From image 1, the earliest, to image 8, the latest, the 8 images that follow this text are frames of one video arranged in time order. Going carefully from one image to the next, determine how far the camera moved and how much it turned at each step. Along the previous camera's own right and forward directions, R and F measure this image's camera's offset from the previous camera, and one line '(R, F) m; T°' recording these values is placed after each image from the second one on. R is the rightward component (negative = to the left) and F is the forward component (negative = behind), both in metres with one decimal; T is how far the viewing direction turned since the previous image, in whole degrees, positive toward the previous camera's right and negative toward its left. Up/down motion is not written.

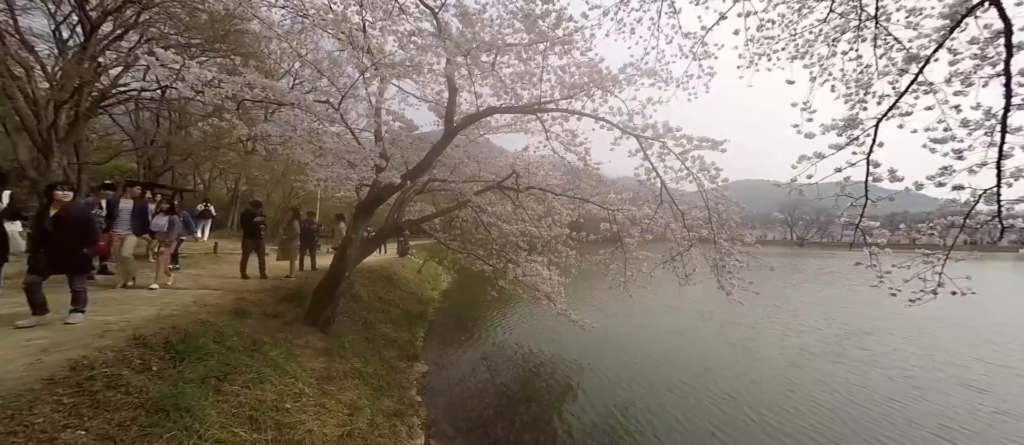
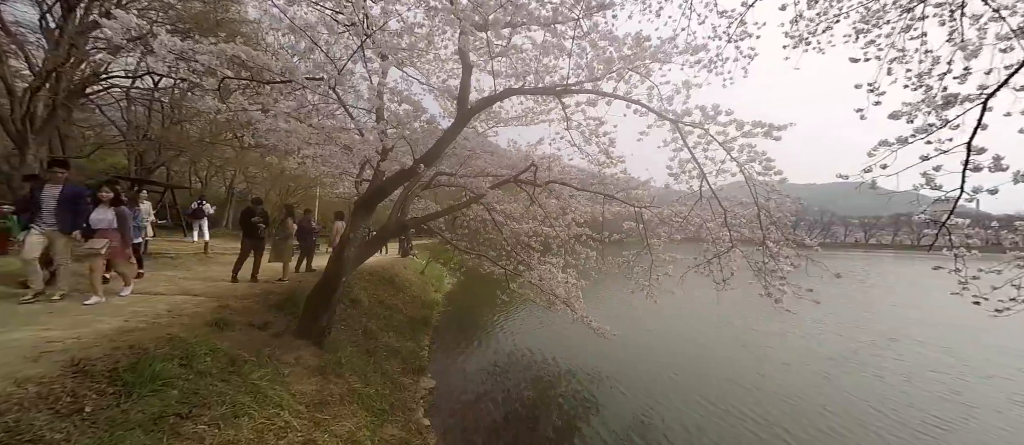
(-0.3, +0.7) m; 0°
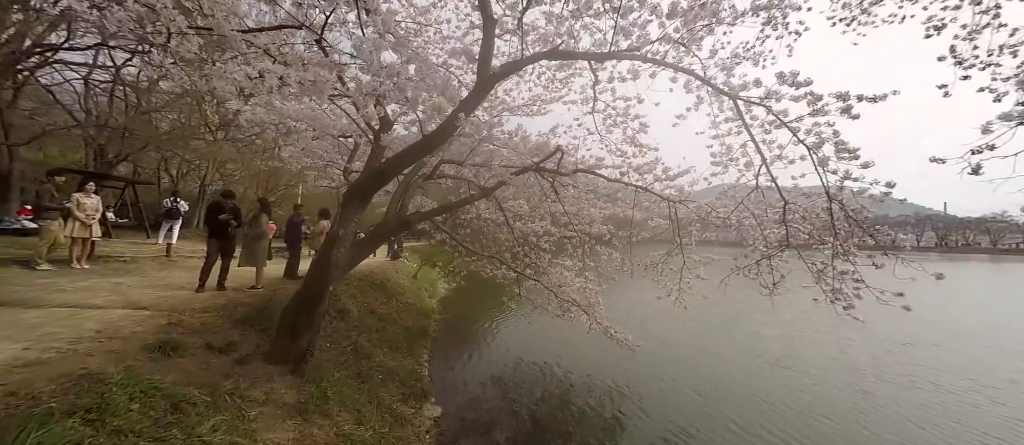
(-0.5, +0.9) m; +2°
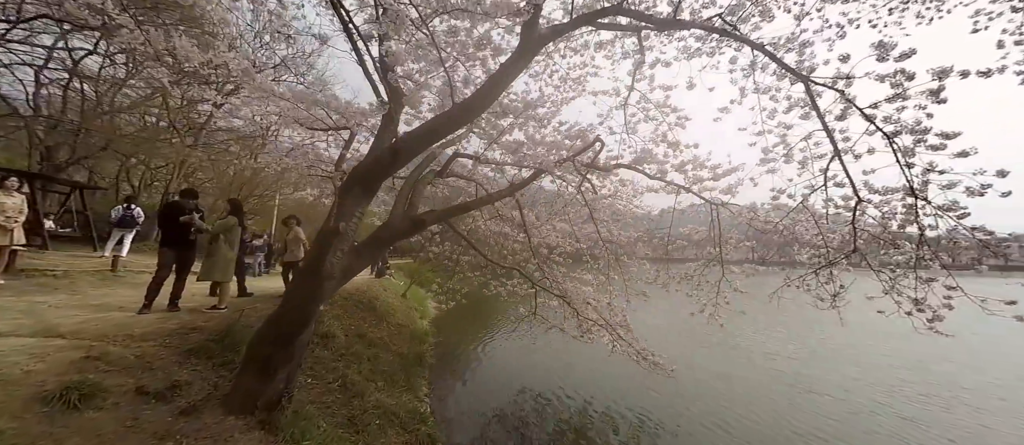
(-0.6, +0.9) m; +3°
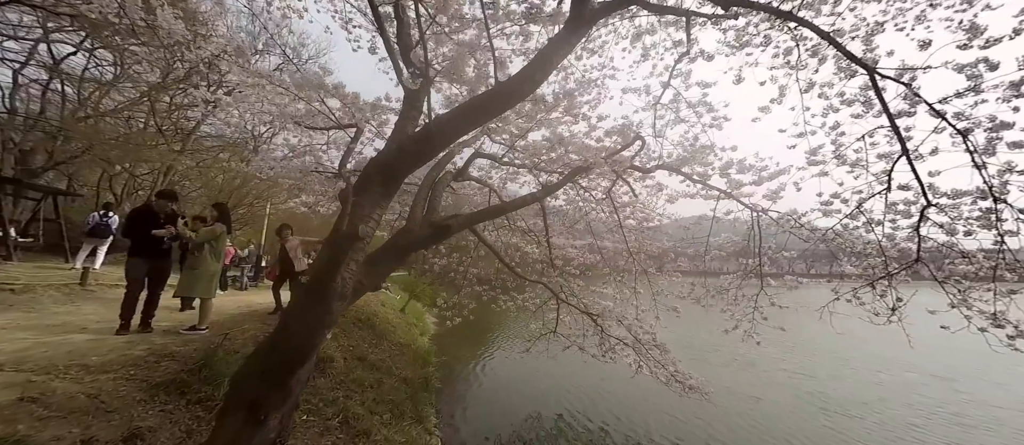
(-0.4, +0.5) m; +1°
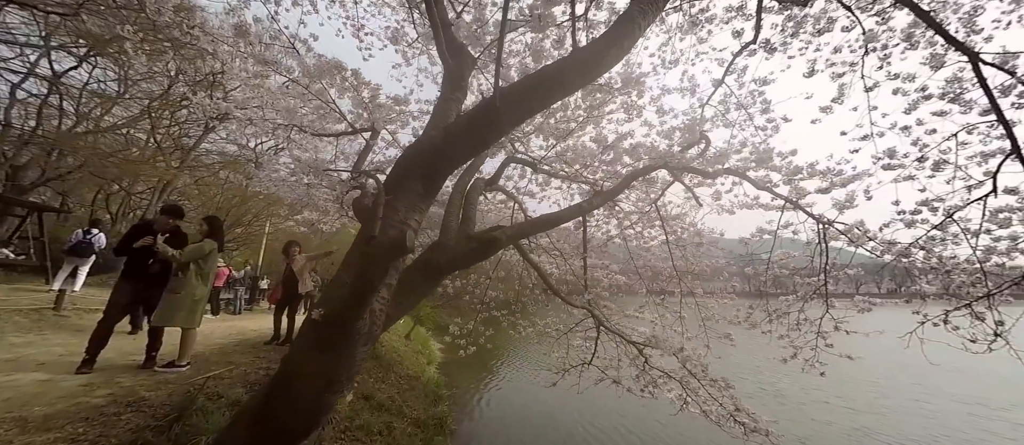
(-0.4, +0.6) m; 0°
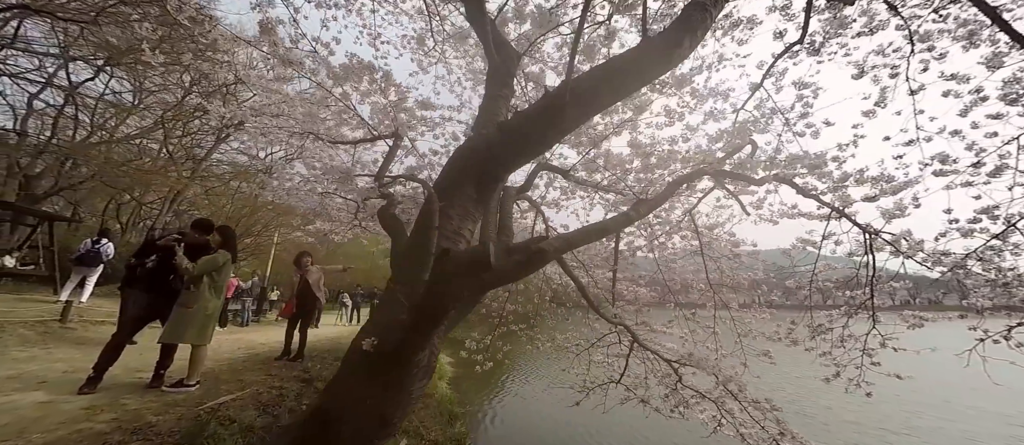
(-0.2, +0.2) m; -1°
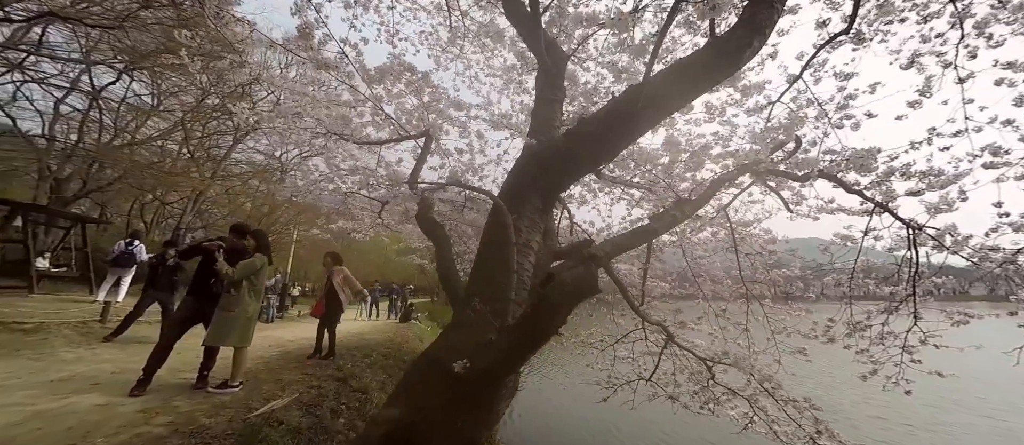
(-0.2, 0.0) m; -2°
